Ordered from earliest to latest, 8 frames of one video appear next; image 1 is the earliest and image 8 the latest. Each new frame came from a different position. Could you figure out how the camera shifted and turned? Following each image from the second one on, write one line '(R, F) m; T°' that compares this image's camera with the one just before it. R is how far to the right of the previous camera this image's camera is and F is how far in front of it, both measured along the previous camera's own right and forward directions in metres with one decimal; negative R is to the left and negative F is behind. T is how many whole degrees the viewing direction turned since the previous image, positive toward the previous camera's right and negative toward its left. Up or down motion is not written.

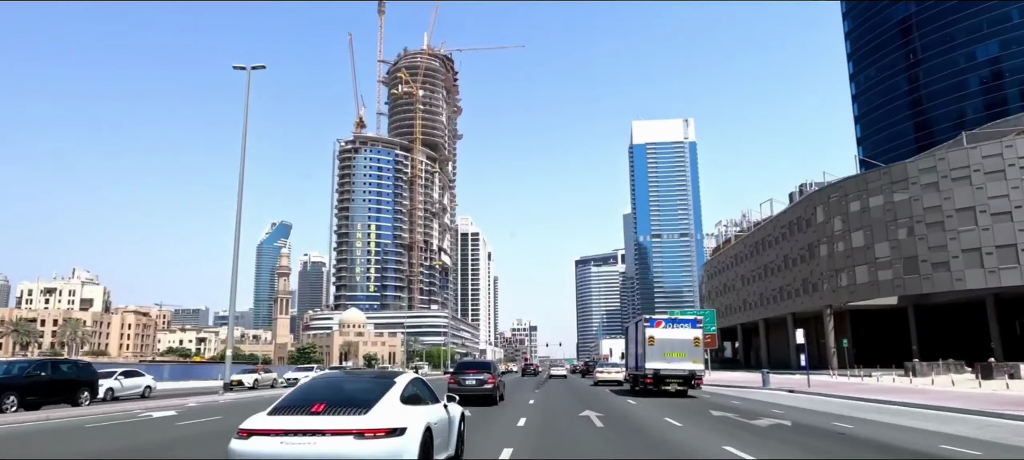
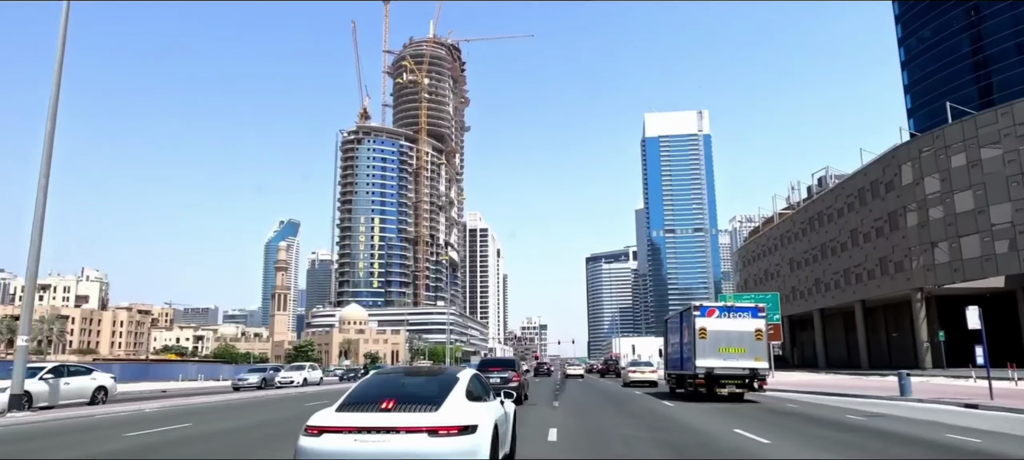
(+0.1, +5.9) m; -1°
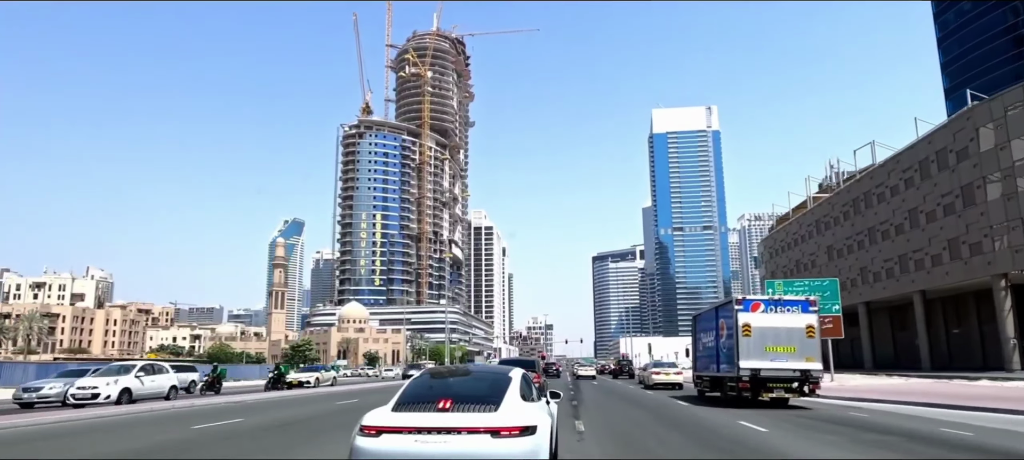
(+0.1, +3.8) m; -1°
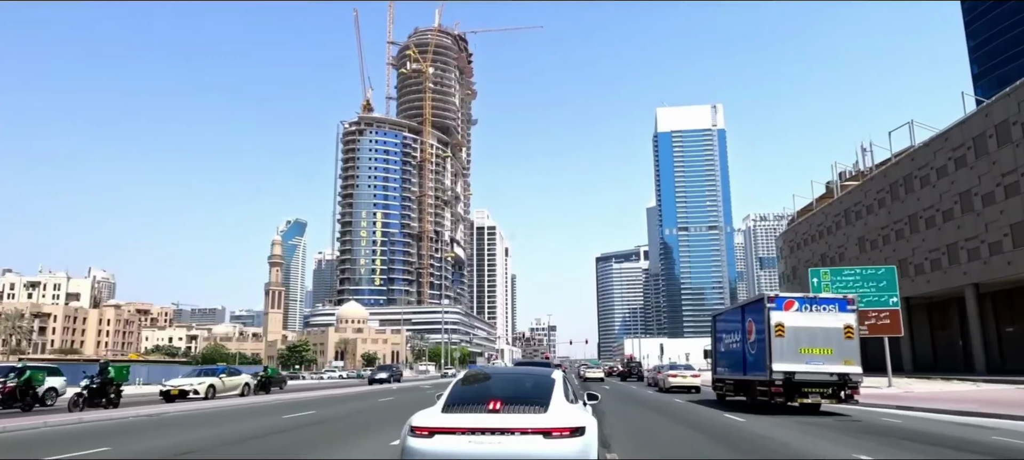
(0.0, +2.7) m; 0°
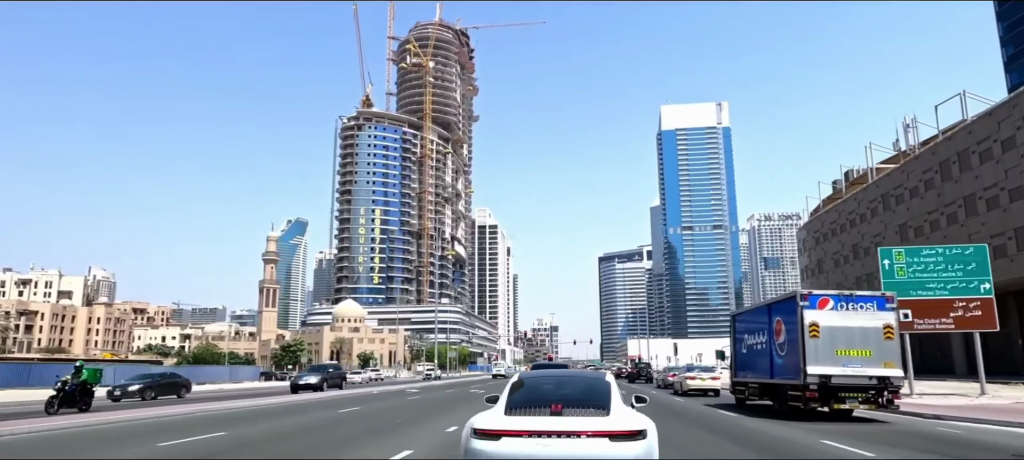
(0.0, +3.1) m; 0°
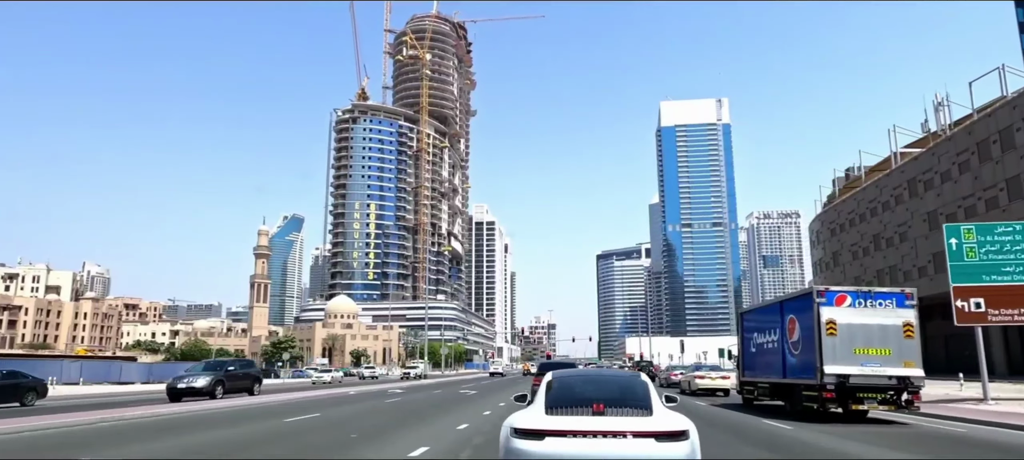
(+0.1, +2.2) m; 0°
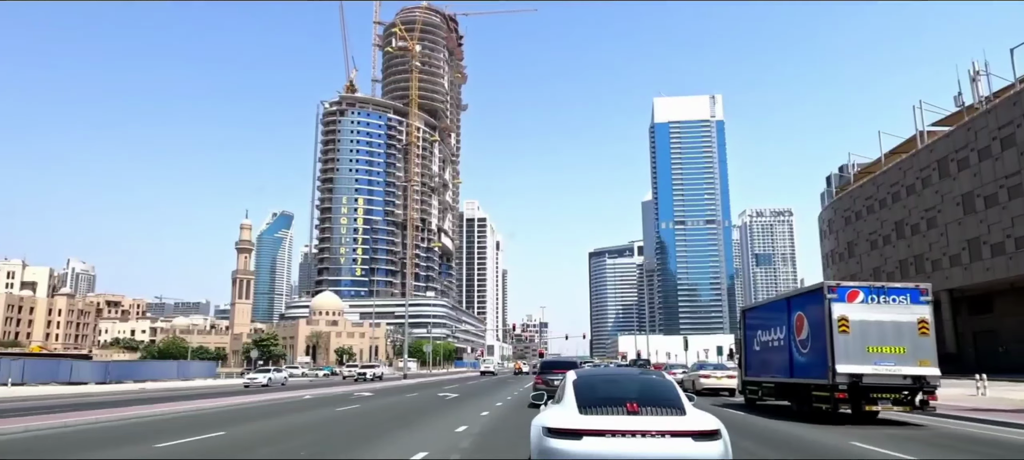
(+0.1, +2.7) m; +1°
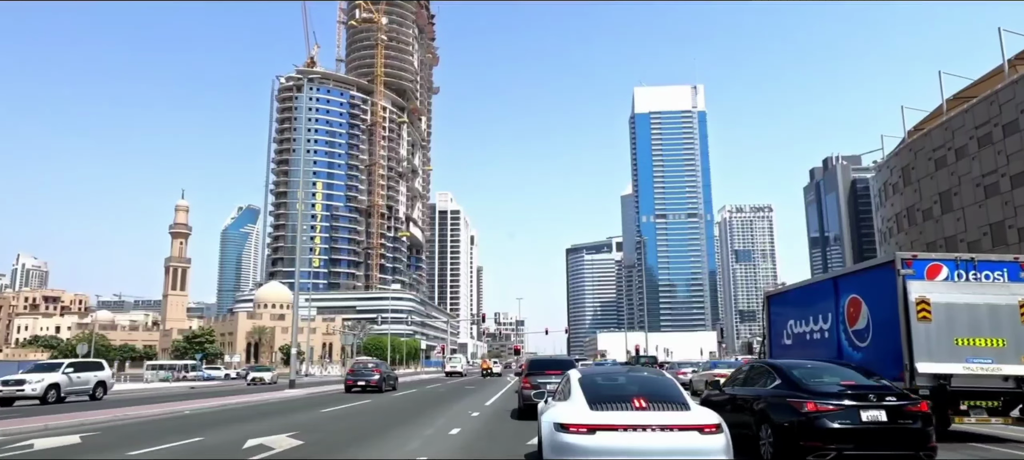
(+0.5, +9.5) m; +2°
